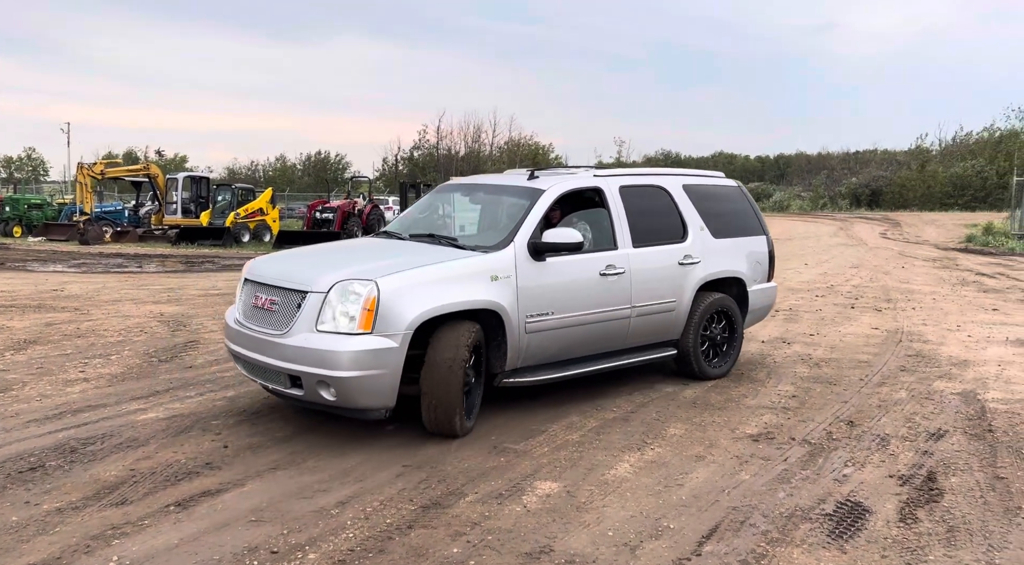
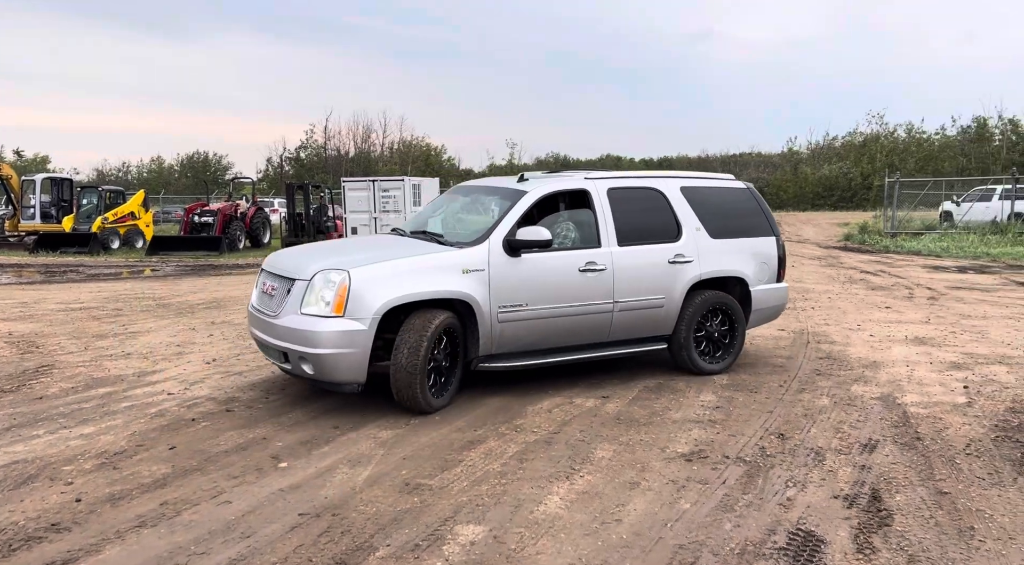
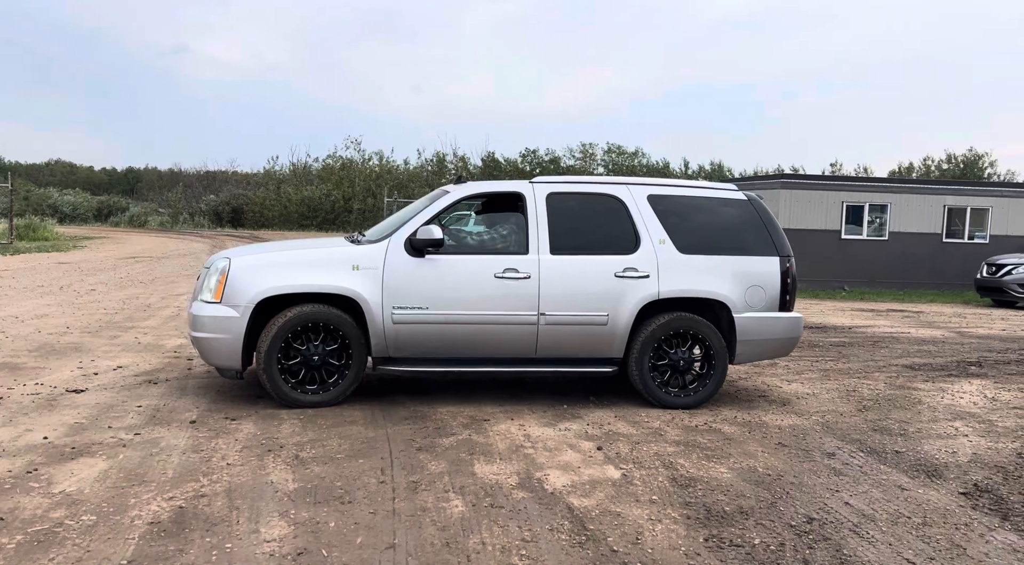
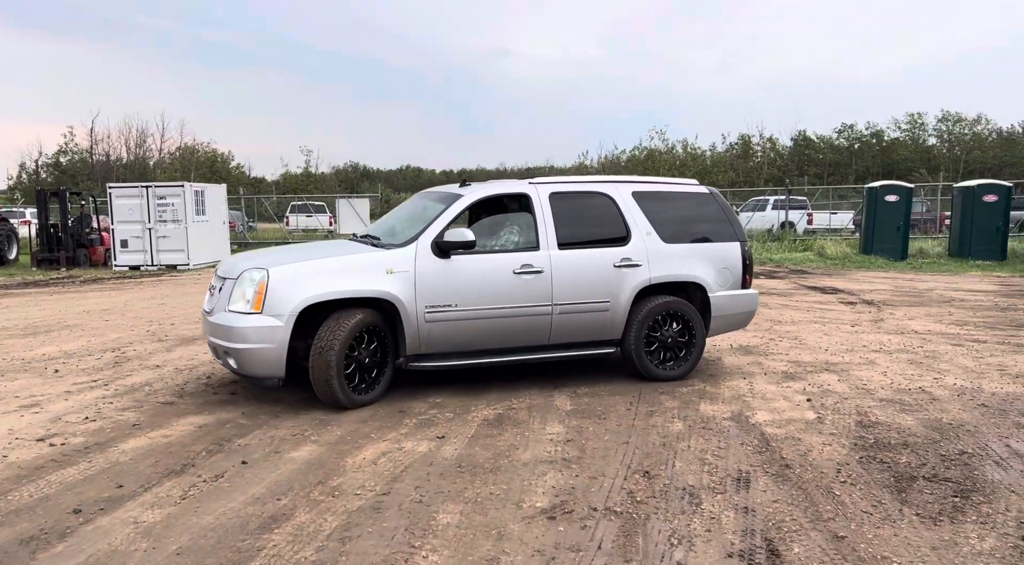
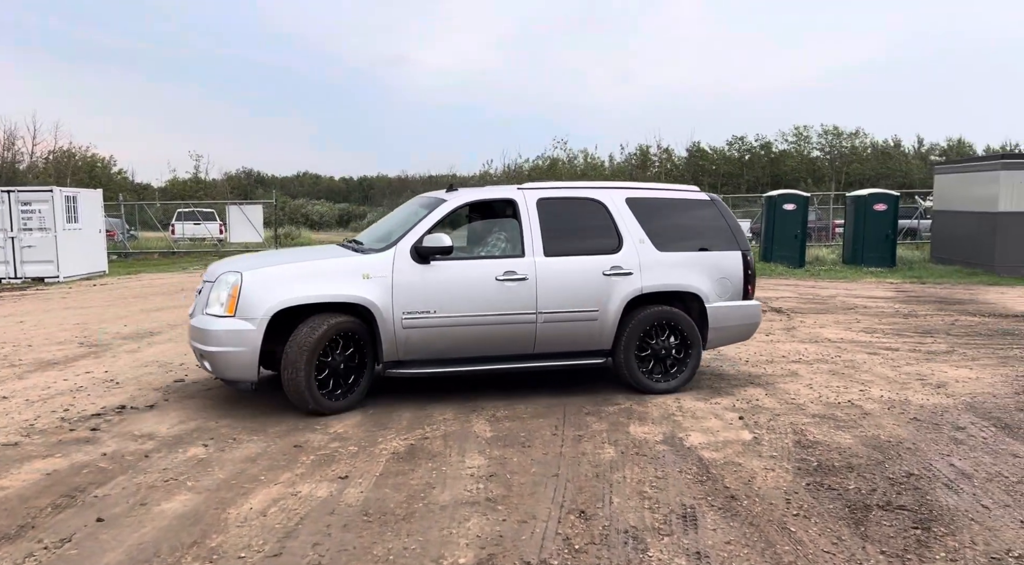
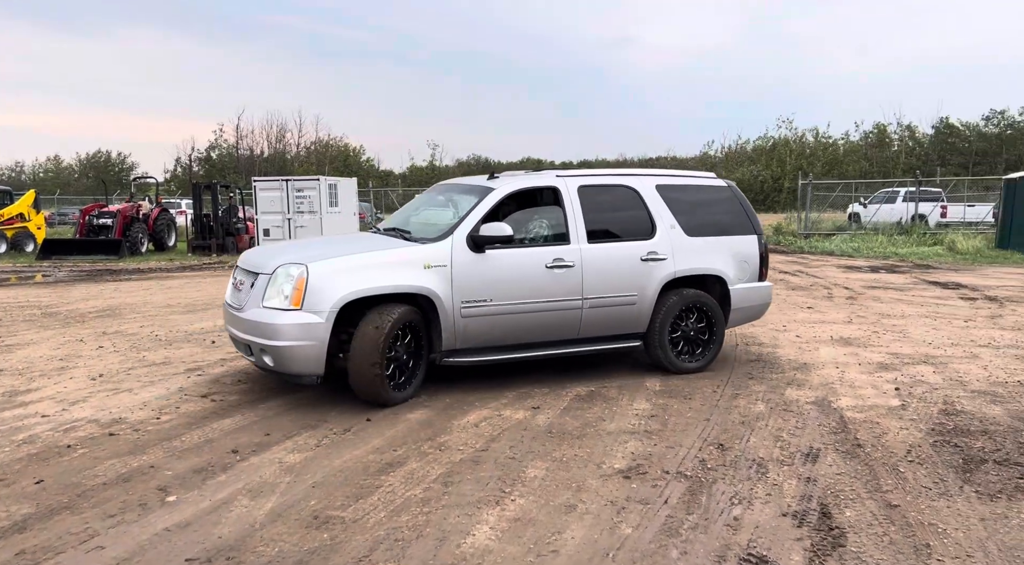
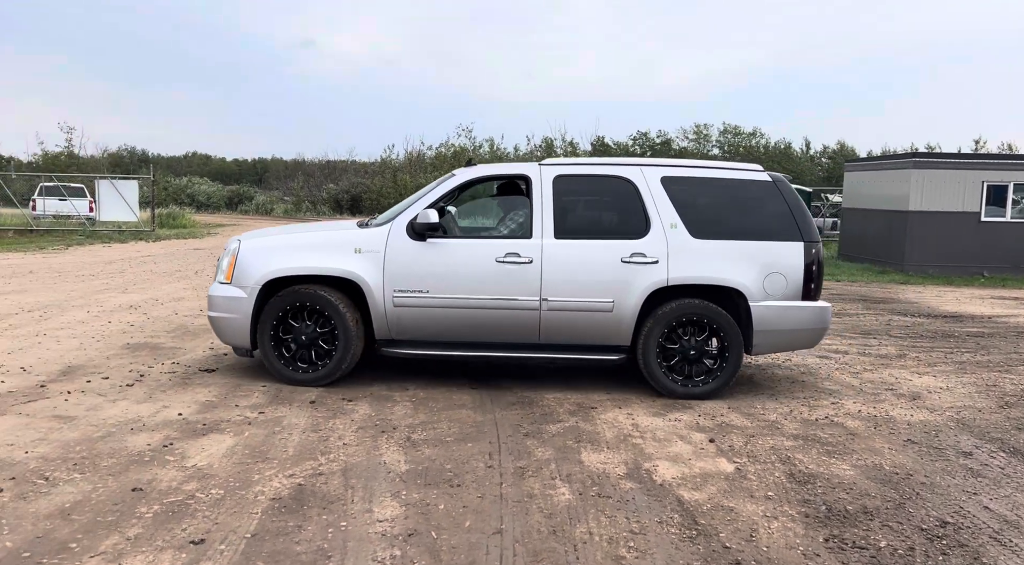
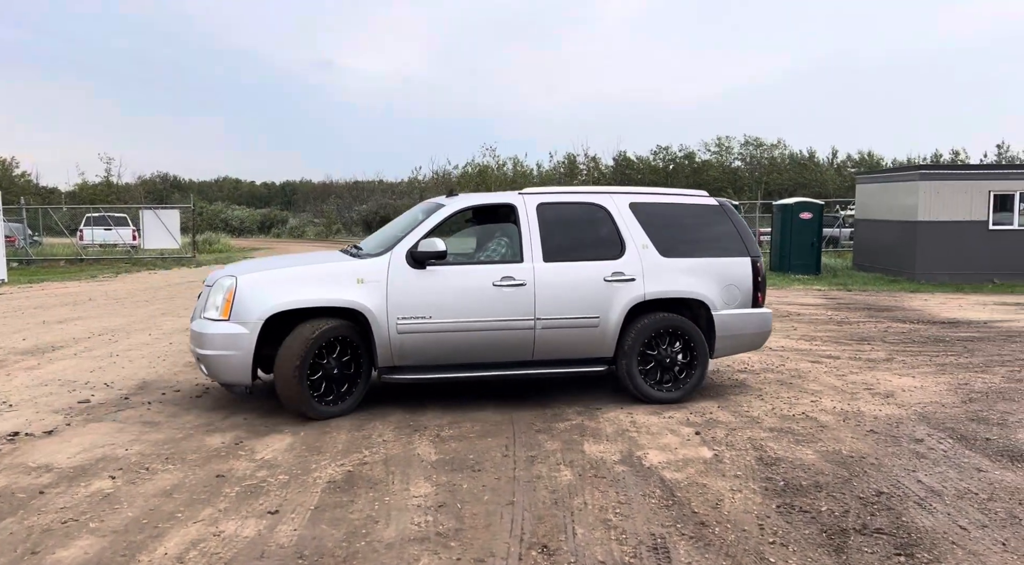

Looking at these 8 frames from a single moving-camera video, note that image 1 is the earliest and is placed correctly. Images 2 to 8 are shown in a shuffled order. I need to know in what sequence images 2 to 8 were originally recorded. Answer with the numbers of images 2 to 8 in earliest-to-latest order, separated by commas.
2, 6, 4, 5, 8, 3, 7
